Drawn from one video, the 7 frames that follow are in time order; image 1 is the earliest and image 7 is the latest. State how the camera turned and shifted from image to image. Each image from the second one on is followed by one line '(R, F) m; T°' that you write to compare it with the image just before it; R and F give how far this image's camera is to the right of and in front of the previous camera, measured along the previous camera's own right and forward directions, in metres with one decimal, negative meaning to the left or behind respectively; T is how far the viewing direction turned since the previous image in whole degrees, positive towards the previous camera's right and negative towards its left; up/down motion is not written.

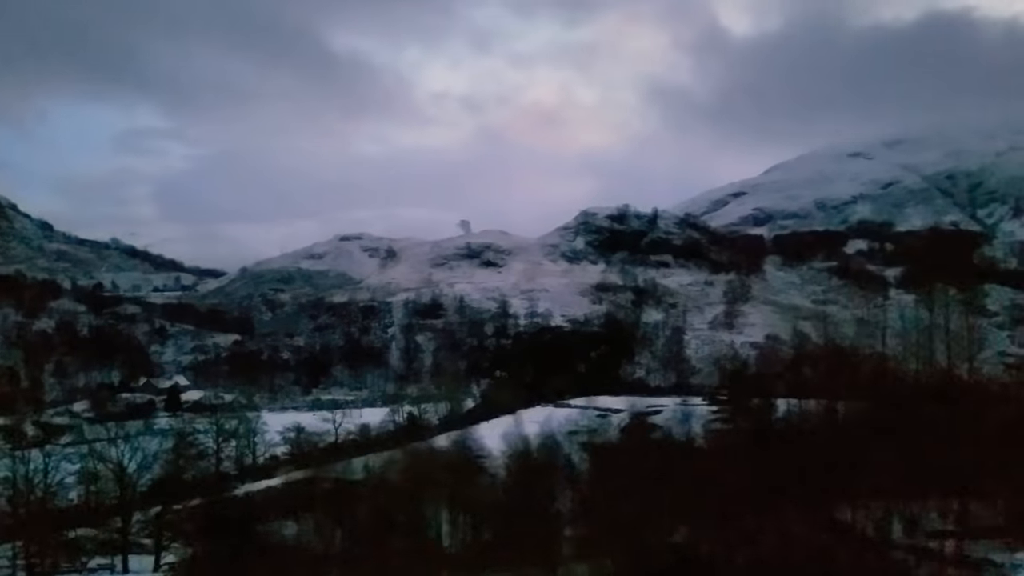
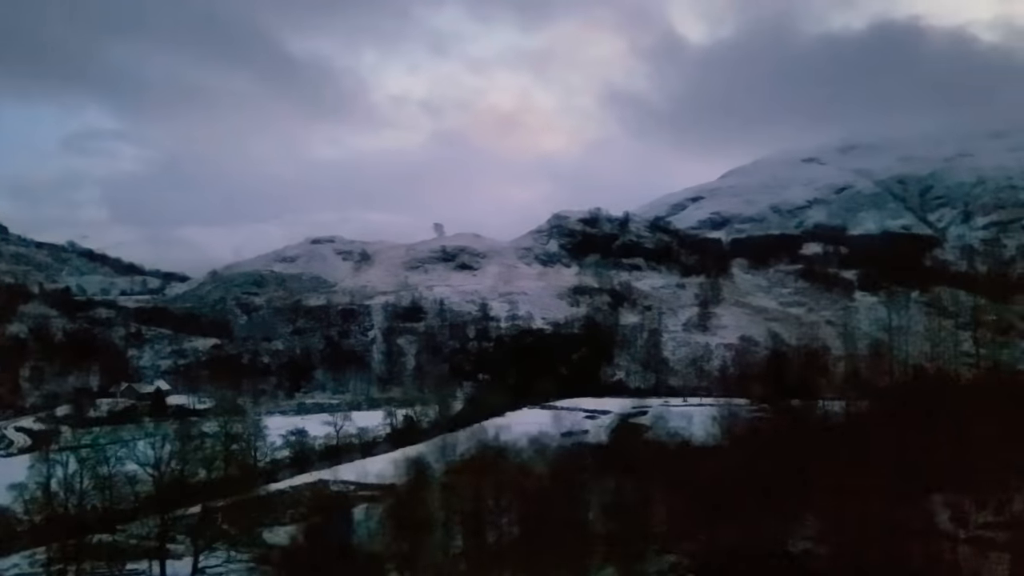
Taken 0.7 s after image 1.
(-0.4, -0.1) m; +3°
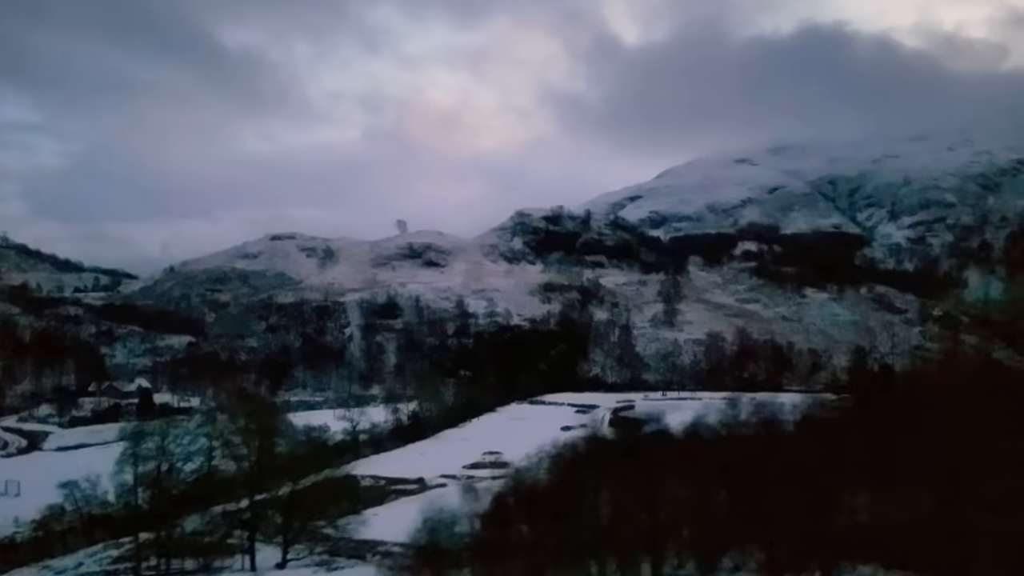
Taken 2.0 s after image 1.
(-0.7, -0.1) m; +5°
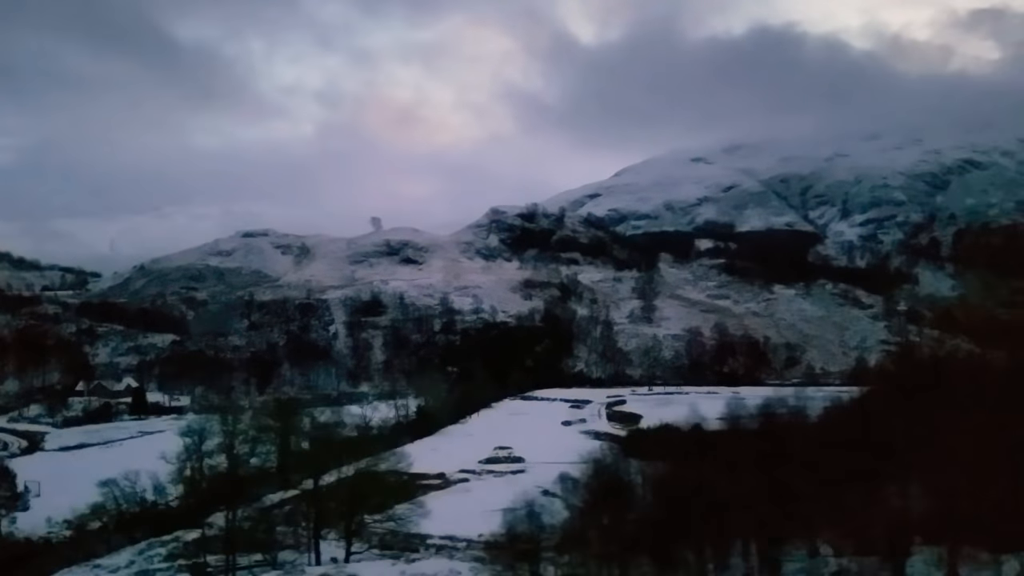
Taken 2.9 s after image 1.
(-0.5, -0.1) m; +3°
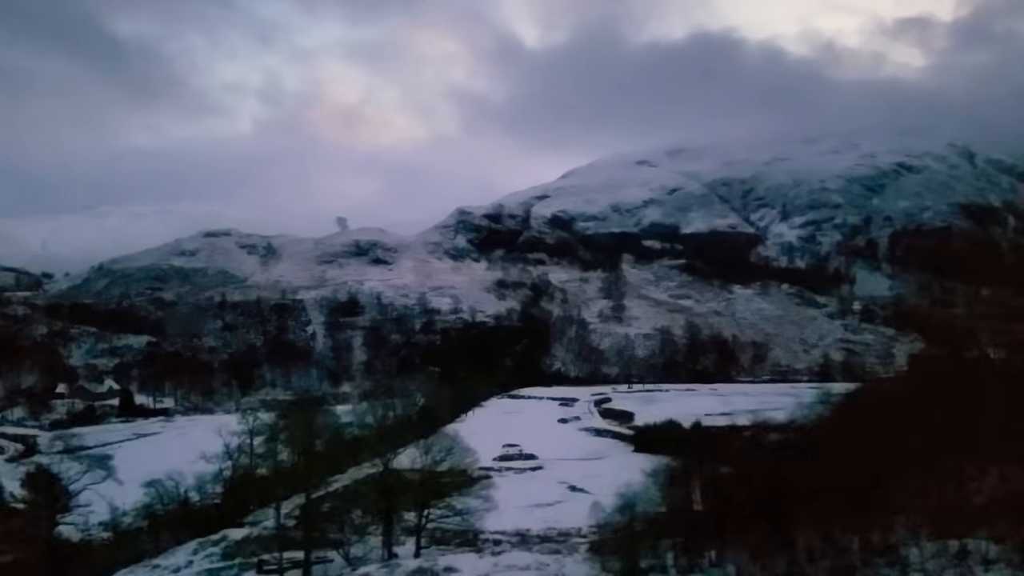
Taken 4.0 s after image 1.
(-0.6, 0.0) m; +4°
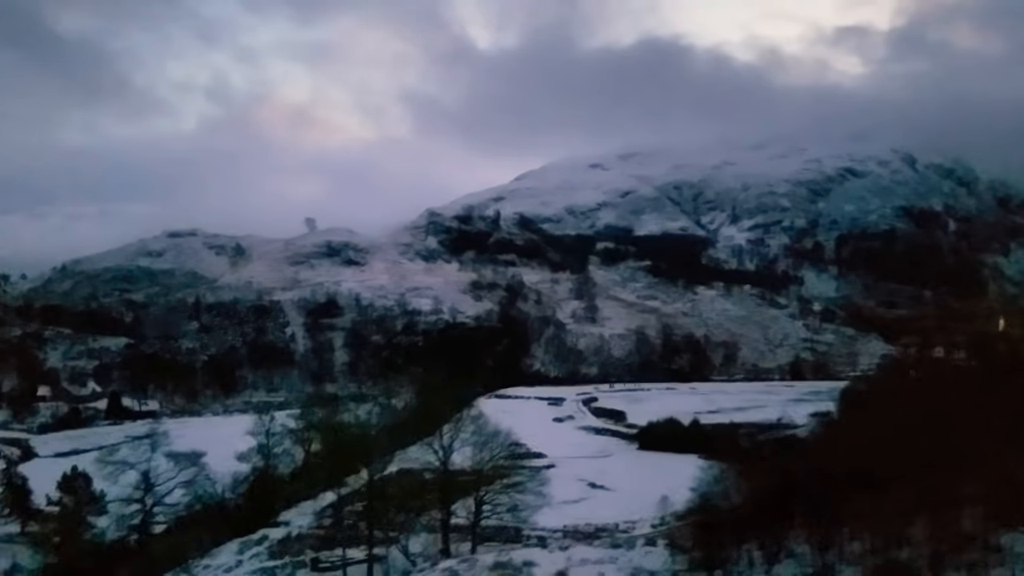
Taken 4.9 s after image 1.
(-0.5, 0.0) m; +3°
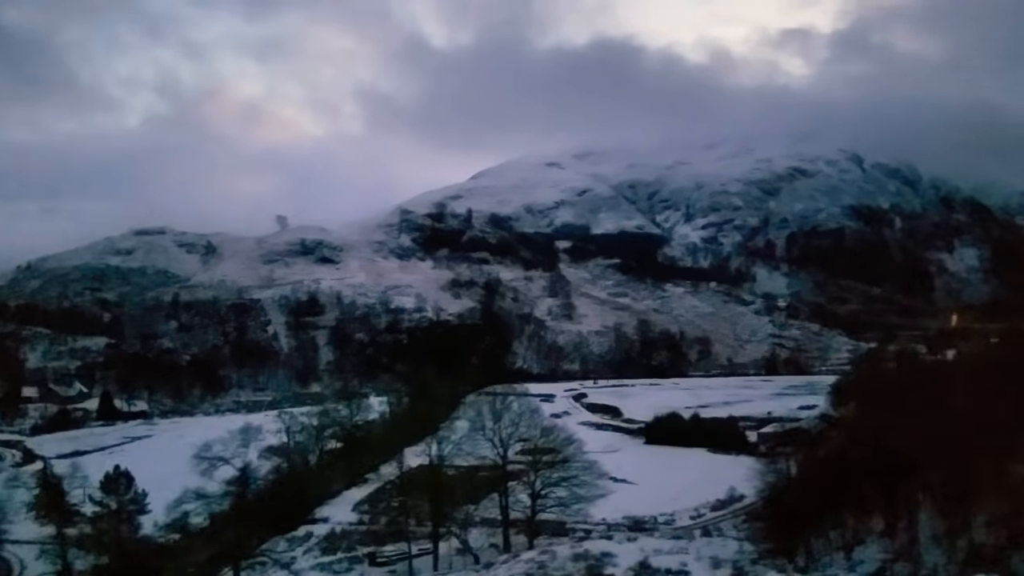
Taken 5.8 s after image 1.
(-0.5, 0.0) m; +3°
